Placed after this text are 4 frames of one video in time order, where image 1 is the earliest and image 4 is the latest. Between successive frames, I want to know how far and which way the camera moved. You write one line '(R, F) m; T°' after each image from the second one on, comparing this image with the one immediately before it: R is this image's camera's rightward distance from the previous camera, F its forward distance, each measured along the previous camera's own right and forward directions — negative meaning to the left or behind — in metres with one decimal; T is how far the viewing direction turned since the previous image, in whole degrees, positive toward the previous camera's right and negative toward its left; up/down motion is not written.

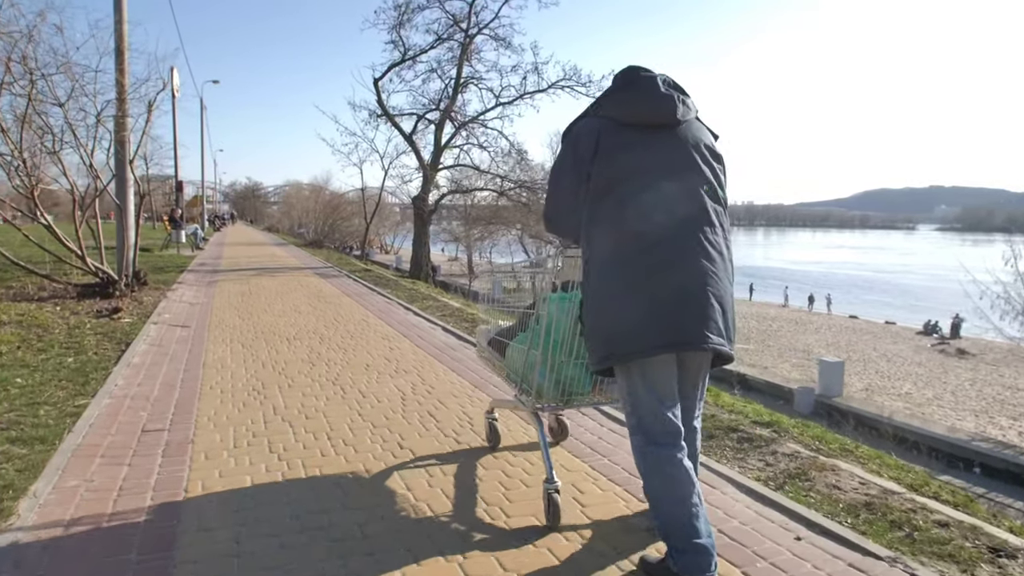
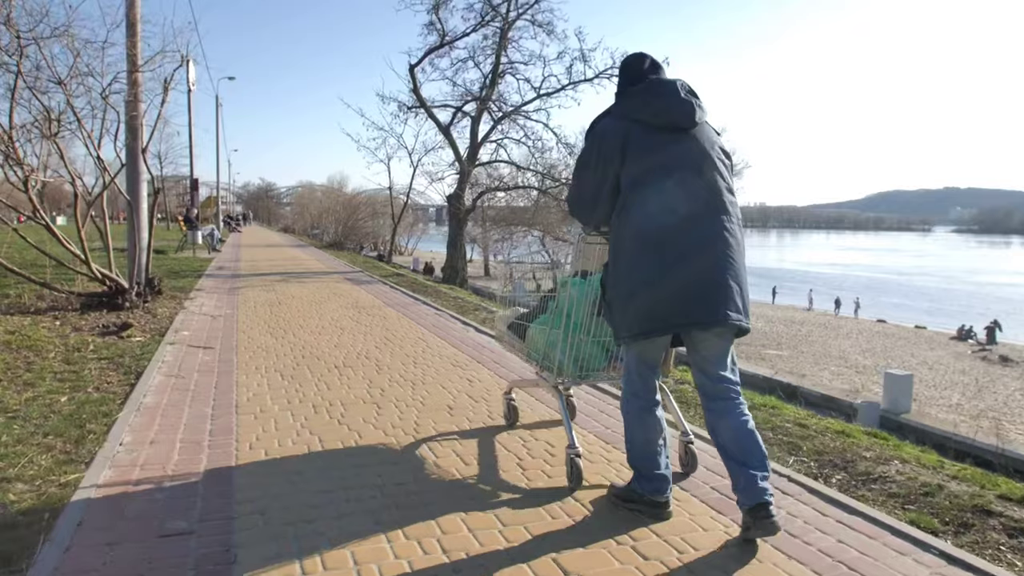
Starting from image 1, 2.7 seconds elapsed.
(-0.8, +1.5) m; -1°
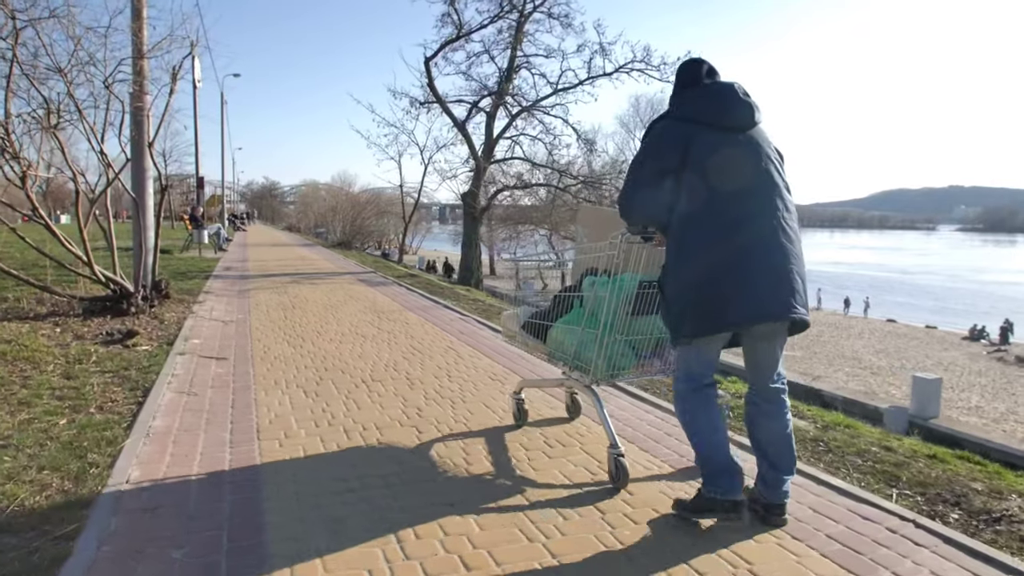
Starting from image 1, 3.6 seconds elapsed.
(-0.3, +0.6) m; 0°
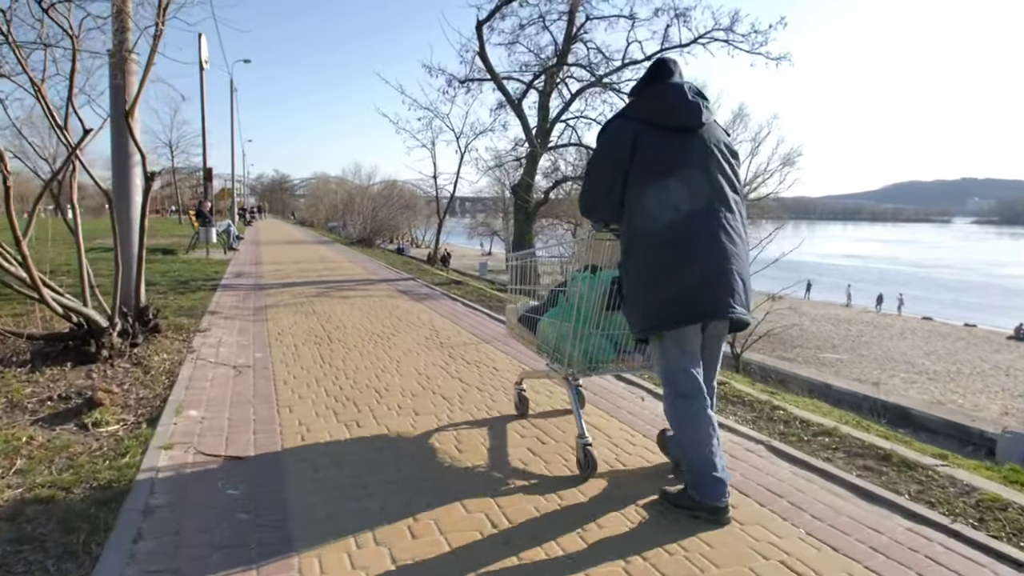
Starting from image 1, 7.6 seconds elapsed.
(-1.0, +2.4) m; -1°
